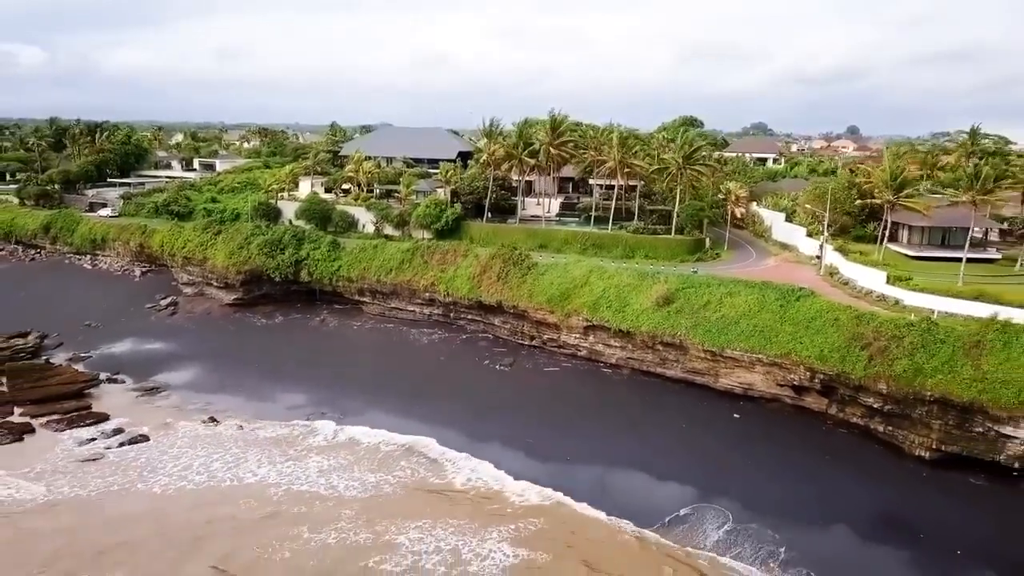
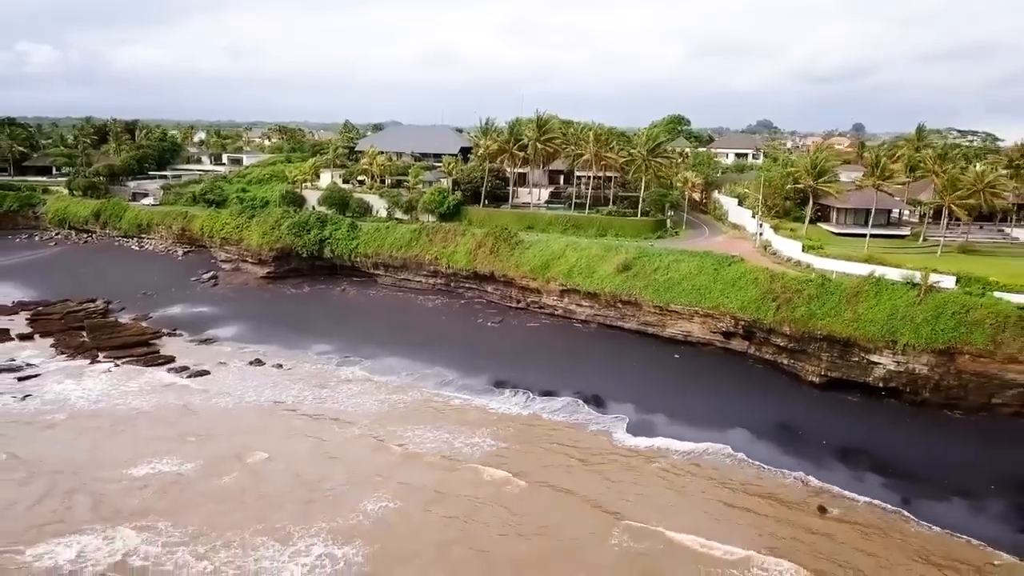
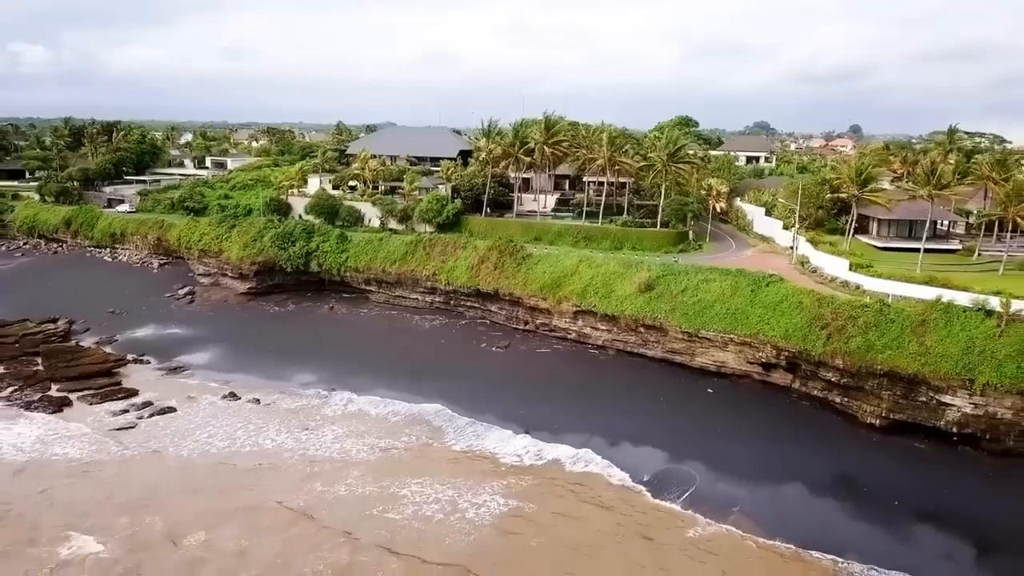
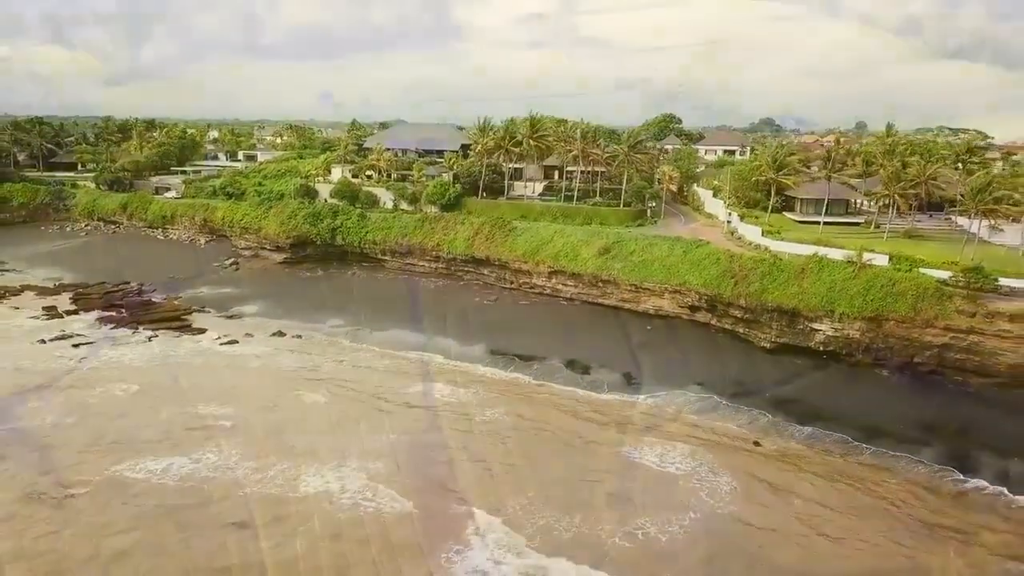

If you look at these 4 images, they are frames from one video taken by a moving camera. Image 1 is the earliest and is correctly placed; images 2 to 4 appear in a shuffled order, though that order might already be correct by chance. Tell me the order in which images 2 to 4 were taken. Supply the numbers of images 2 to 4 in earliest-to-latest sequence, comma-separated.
3, 2, 4
